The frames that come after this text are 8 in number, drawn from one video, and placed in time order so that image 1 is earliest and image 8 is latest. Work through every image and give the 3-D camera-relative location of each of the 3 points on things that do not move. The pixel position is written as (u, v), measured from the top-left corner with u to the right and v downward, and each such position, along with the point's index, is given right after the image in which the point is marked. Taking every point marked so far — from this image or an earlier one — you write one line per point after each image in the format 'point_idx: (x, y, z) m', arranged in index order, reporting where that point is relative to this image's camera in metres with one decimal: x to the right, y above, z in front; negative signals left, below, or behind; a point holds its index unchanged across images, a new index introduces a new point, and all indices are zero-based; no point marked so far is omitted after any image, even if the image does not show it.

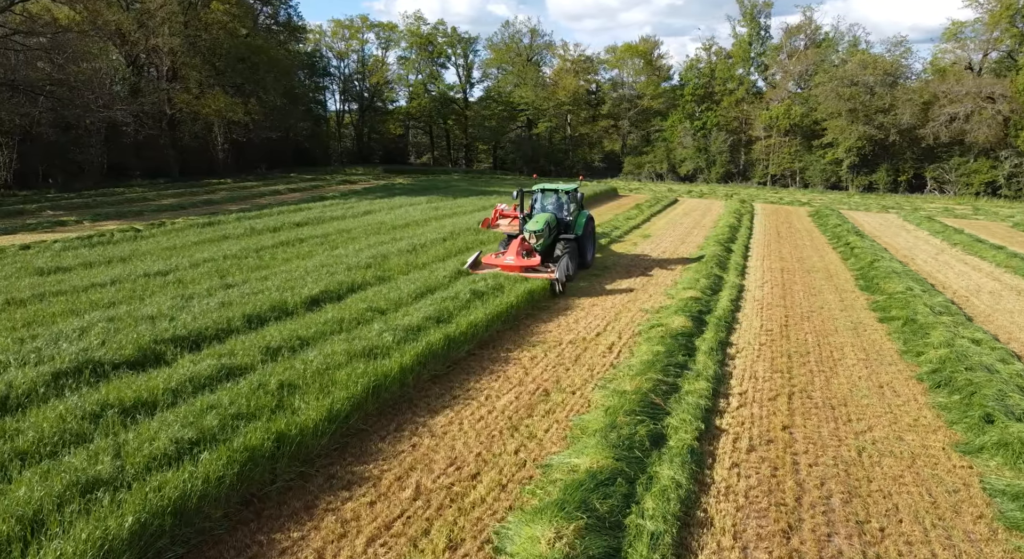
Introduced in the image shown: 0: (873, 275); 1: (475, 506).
0: (+6.5, +0.1, +13.4) m
1: (-0.2, -1.5, +4.7) m
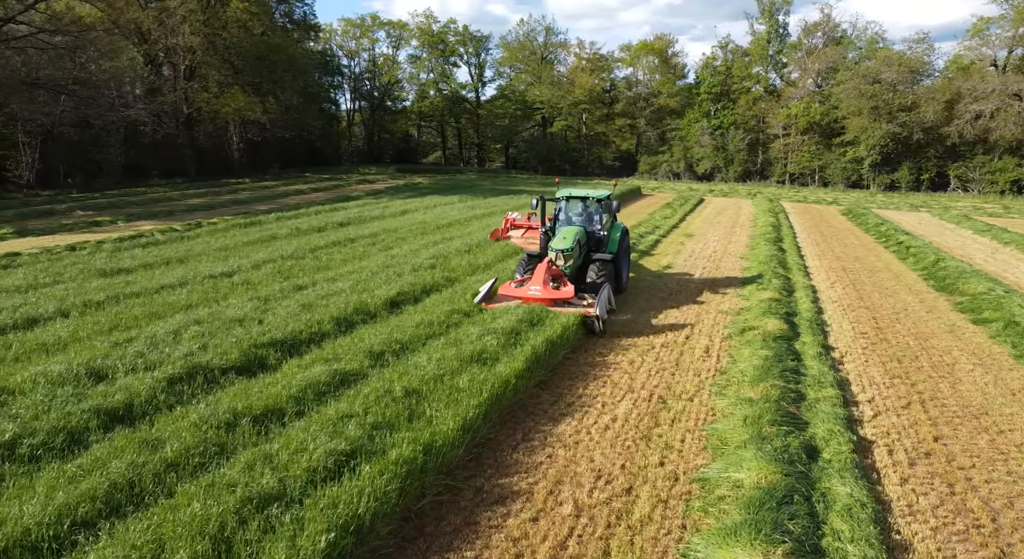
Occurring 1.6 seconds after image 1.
0: (+7.6, +0.1, +13.1) m
1: (+0.8, -1.5, +4.5) m
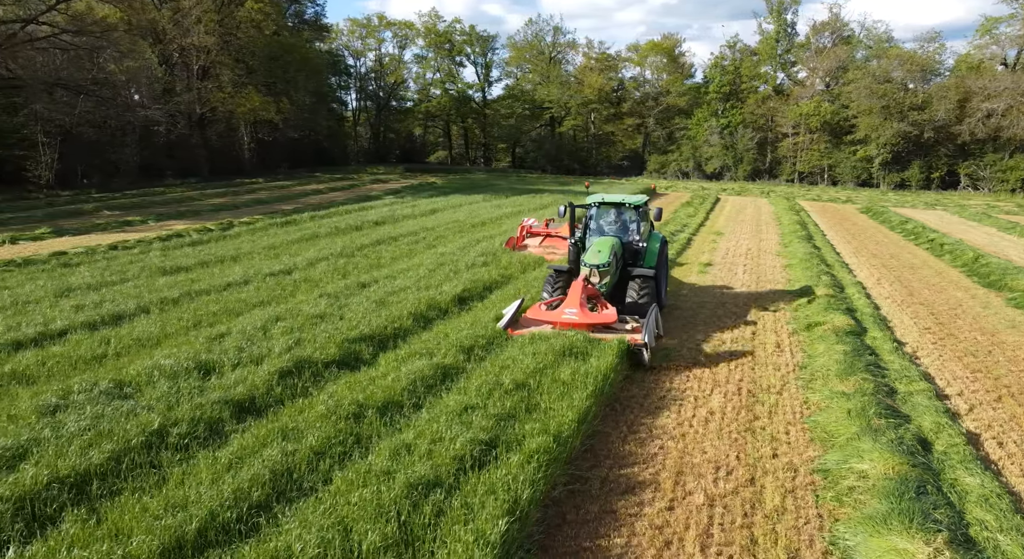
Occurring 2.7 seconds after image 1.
0: (+8.5, +0.1, +13.3) m
1: (+1.7, -1.5, +4.6) m
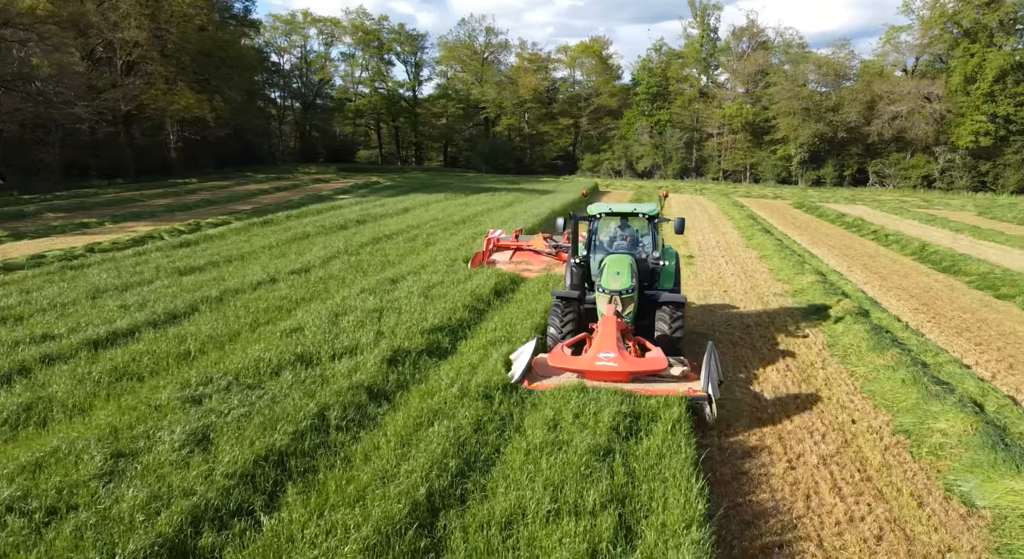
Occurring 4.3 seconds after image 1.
0: (+8.5, +0.4, +14.7) m
1: (+2.8, -1.3, +5.3) m
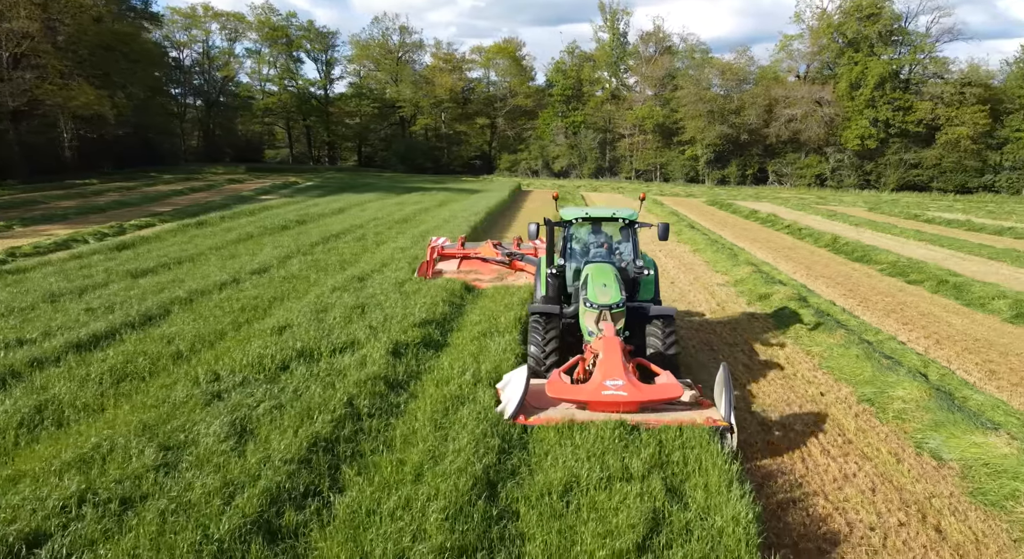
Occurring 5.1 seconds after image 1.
0: (+7.4, +0.6, +16.0) m
1: (+2.9, -1.2, +6.0) m
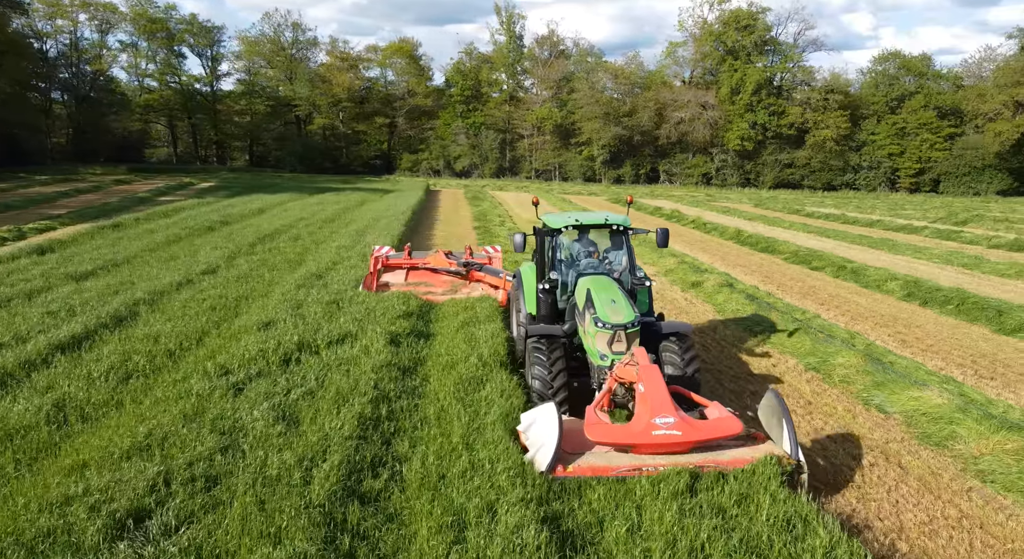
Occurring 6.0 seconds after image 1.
0: (+5.9, +0.8, +17.4) m
1: (+2.9, -1.1, +6.9) m
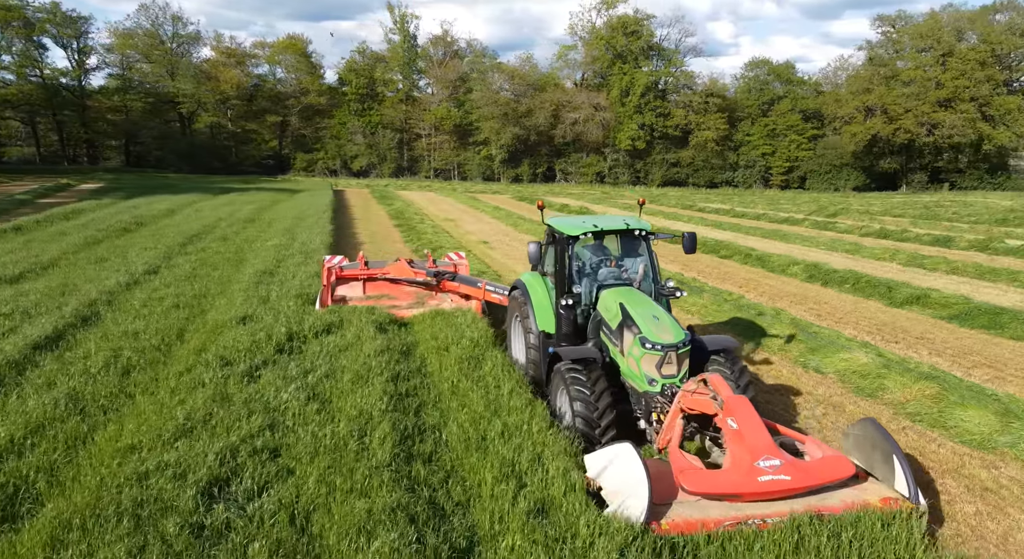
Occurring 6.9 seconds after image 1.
0: (+4.0, +1.1, +18.7) m
1: (+2.7, -0.9, +7.9) m
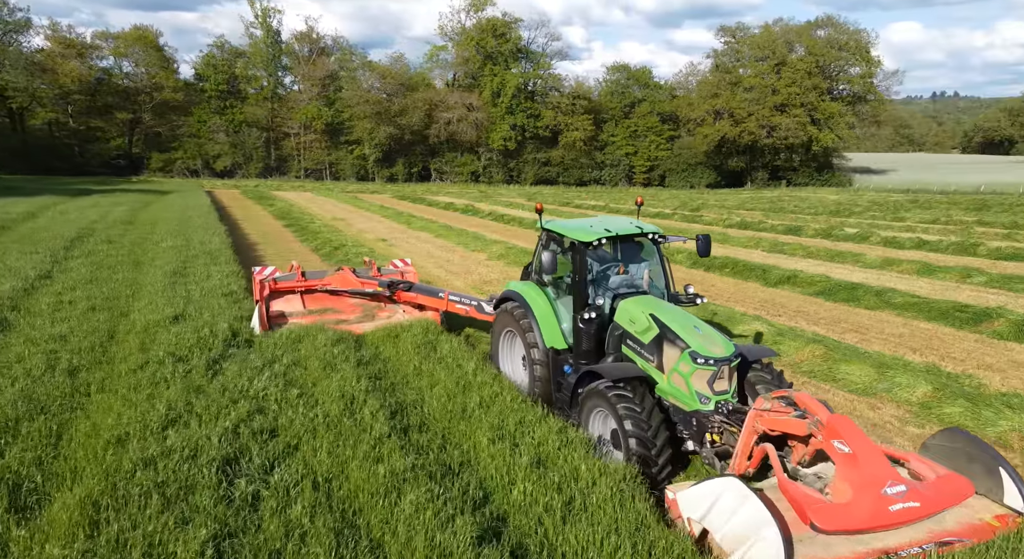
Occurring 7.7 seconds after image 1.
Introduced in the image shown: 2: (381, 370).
0: (+1.3, +1.3, +19.7) m
1: (+2.0, -0.7, +8.8) m
2: (-1.1, -0.7, +6.3) m
